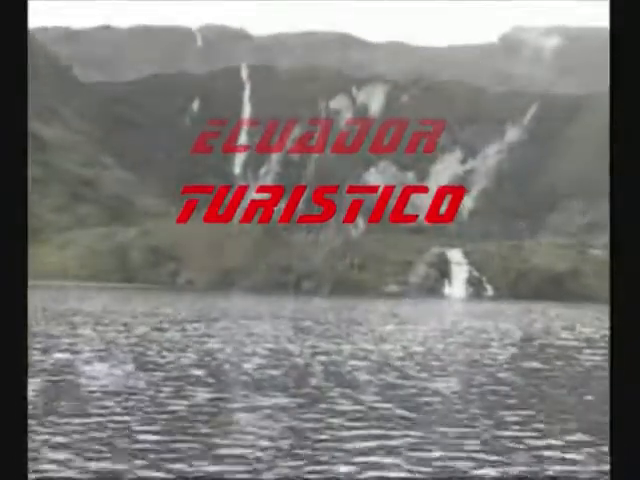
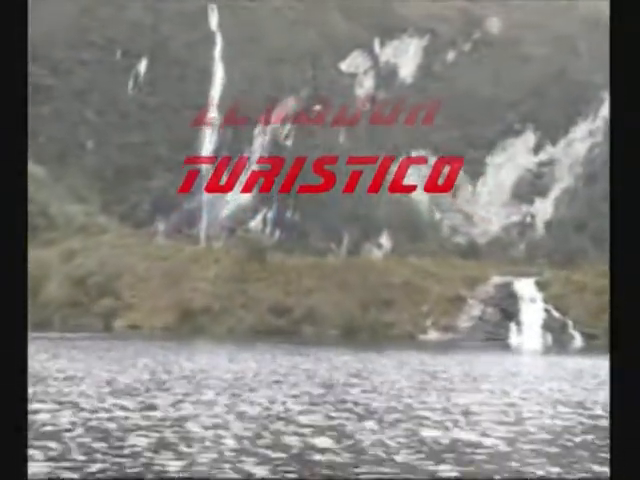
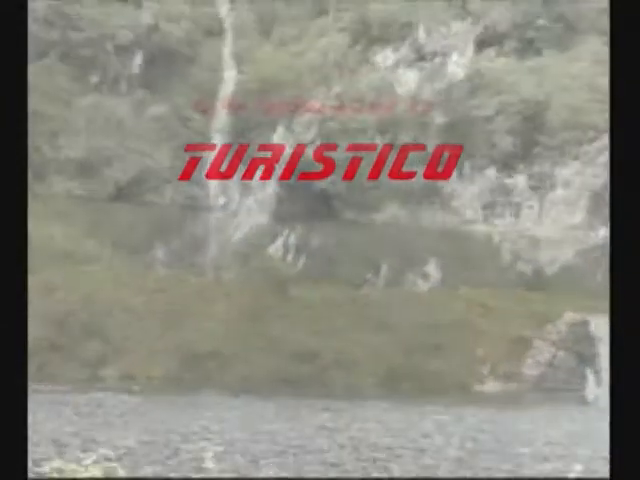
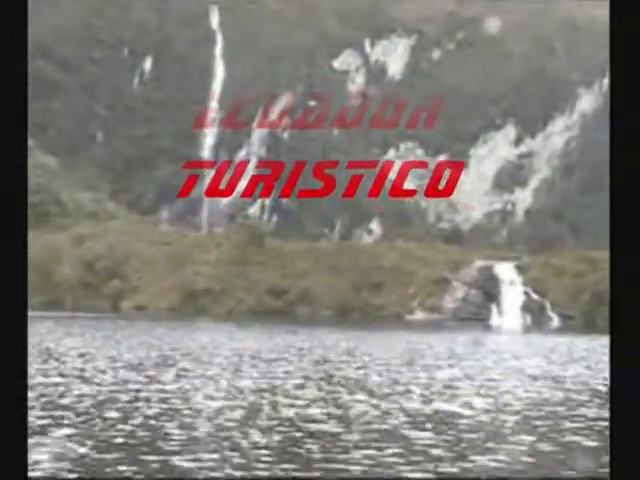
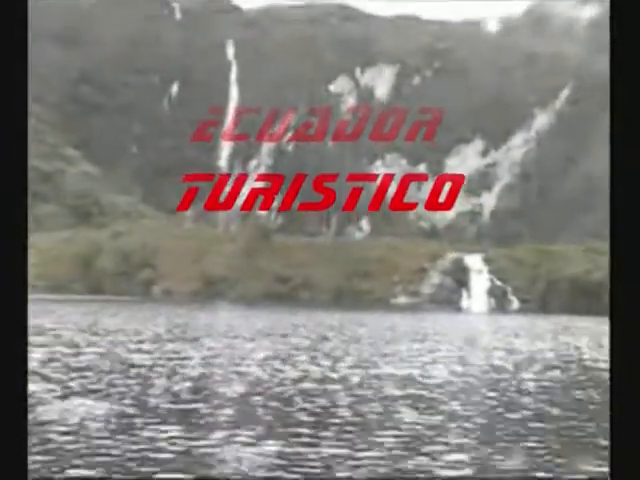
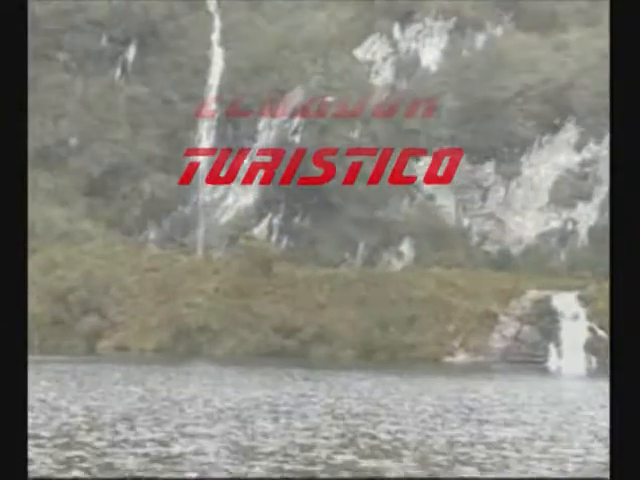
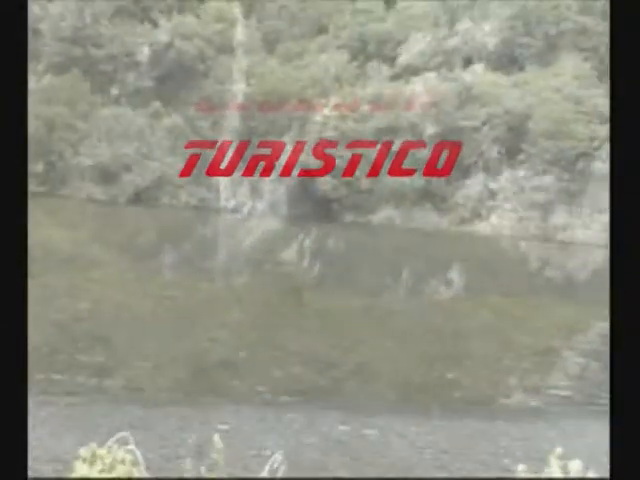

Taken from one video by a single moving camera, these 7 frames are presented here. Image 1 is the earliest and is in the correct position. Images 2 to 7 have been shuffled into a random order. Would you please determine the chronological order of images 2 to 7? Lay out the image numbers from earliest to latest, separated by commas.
5, 4, 2, 6, 3, 7
